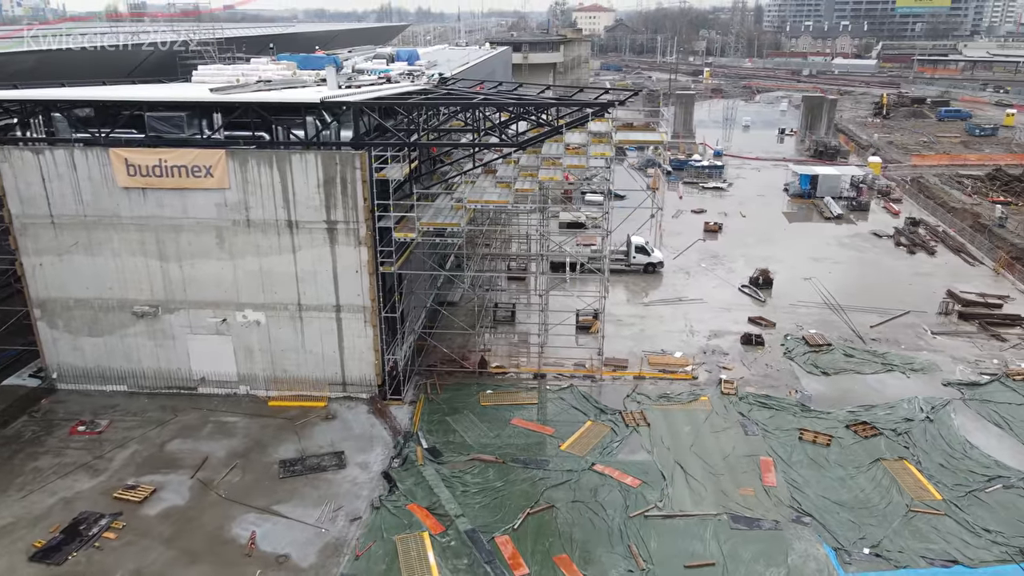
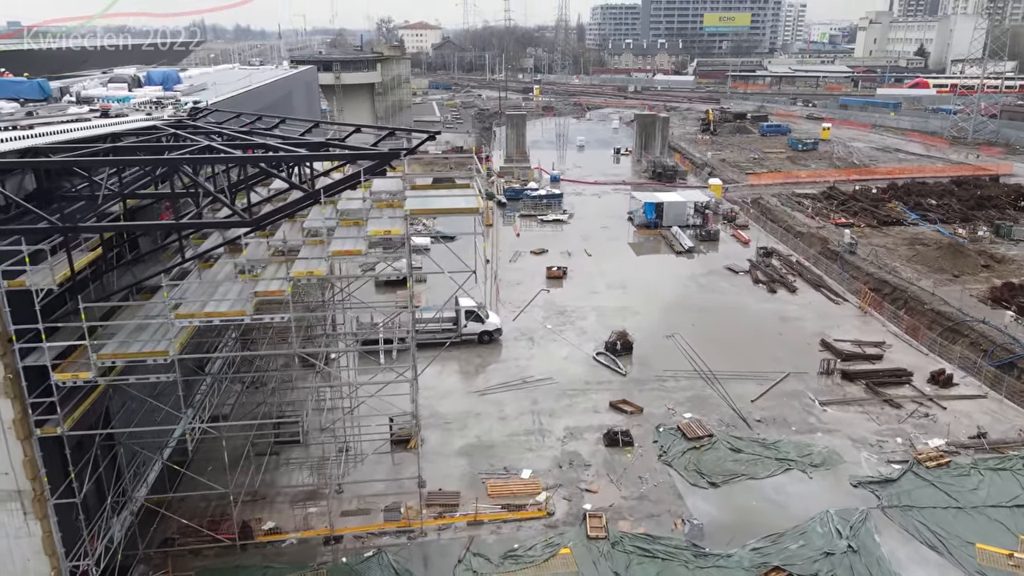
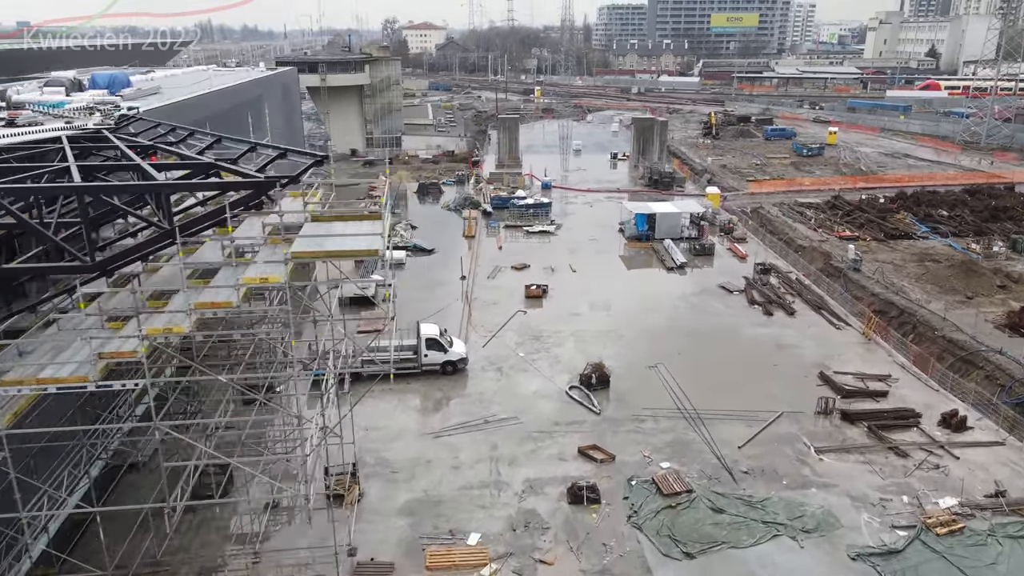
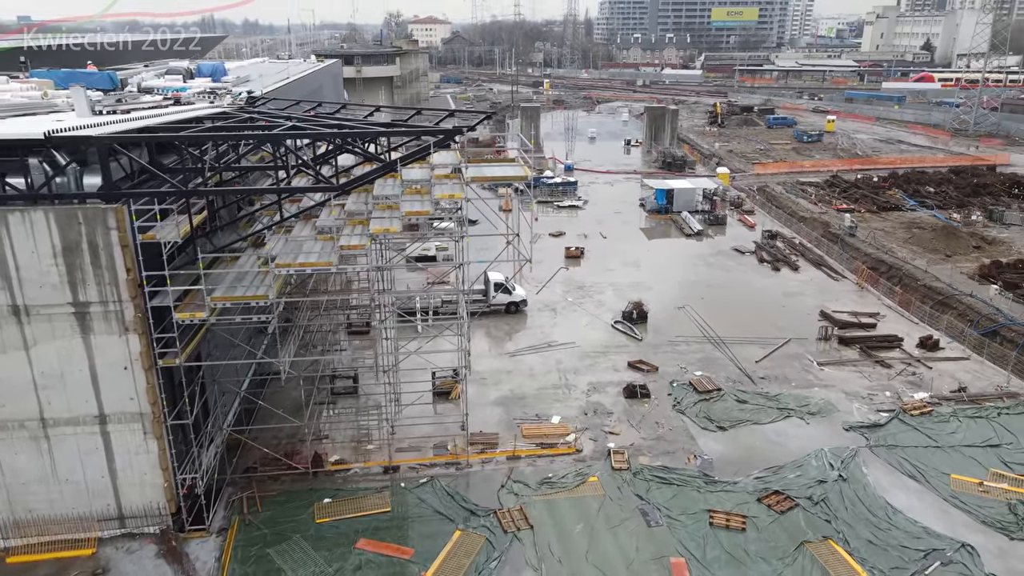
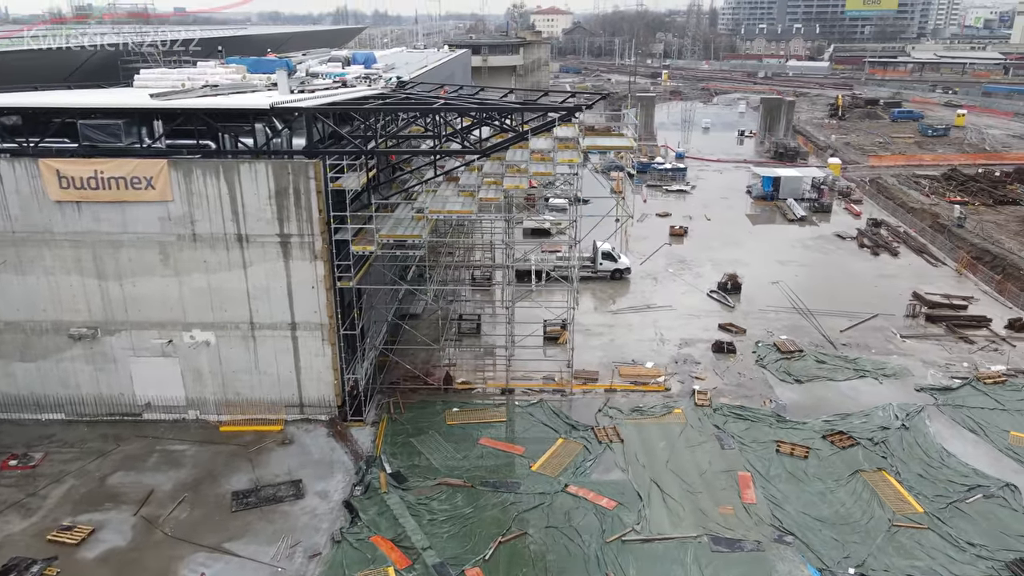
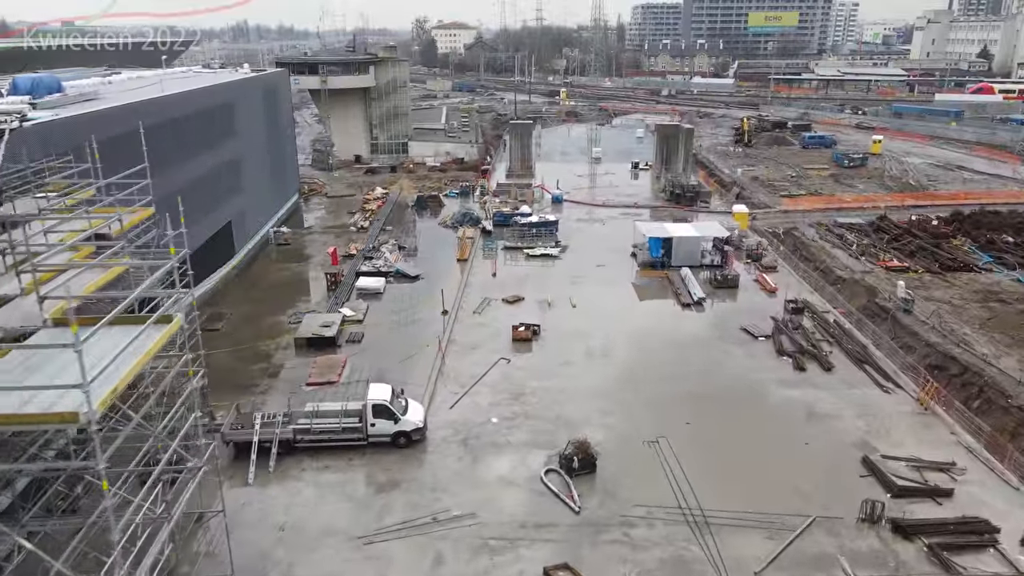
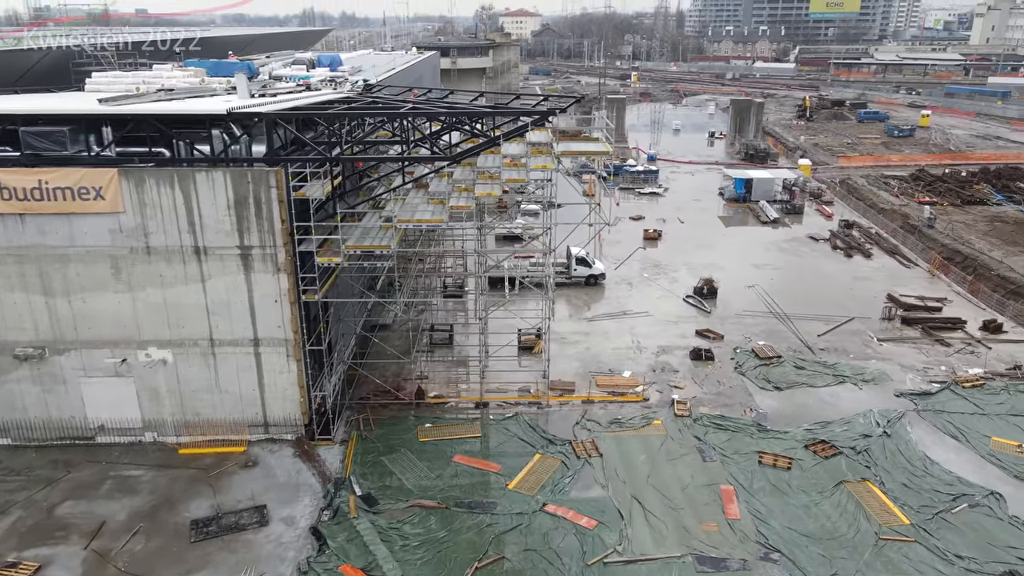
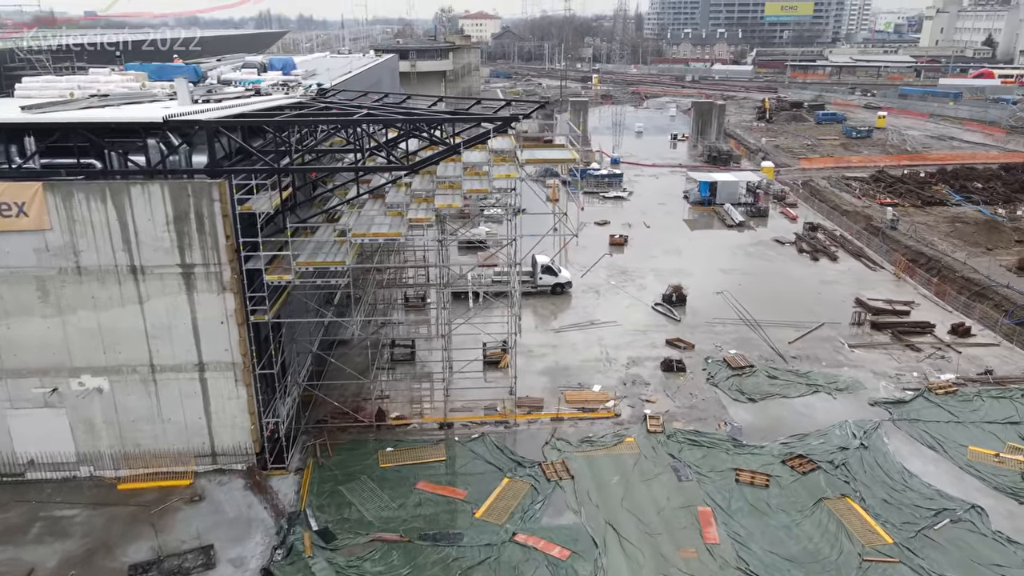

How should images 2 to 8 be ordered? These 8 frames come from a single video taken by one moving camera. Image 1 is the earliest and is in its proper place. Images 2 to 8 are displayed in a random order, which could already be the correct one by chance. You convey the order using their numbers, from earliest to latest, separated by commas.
5, 7, 8, 4, 2, 3, 6
